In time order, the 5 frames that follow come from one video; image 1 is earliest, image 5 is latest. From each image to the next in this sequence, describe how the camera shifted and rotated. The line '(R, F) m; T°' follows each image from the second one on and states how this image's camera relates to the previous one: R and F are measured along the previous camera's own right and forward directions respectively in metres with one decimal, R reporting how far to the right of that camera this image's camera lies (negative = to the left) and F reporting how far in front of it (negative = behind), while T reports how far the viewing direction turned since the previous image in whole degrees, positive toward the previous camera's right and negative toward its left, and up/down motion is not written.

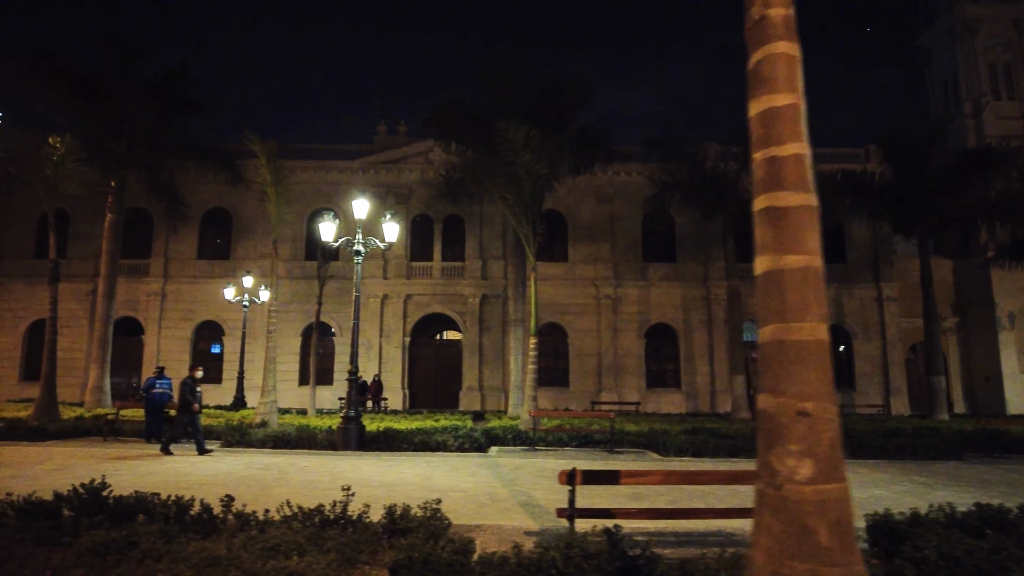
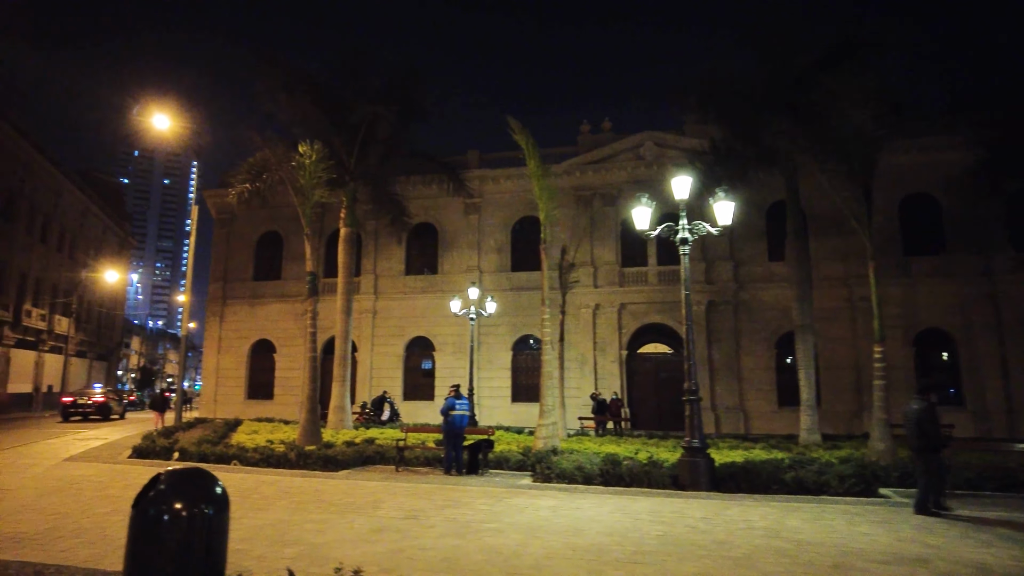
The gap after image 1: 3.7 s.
(-3.4, +2.2) m; -12°
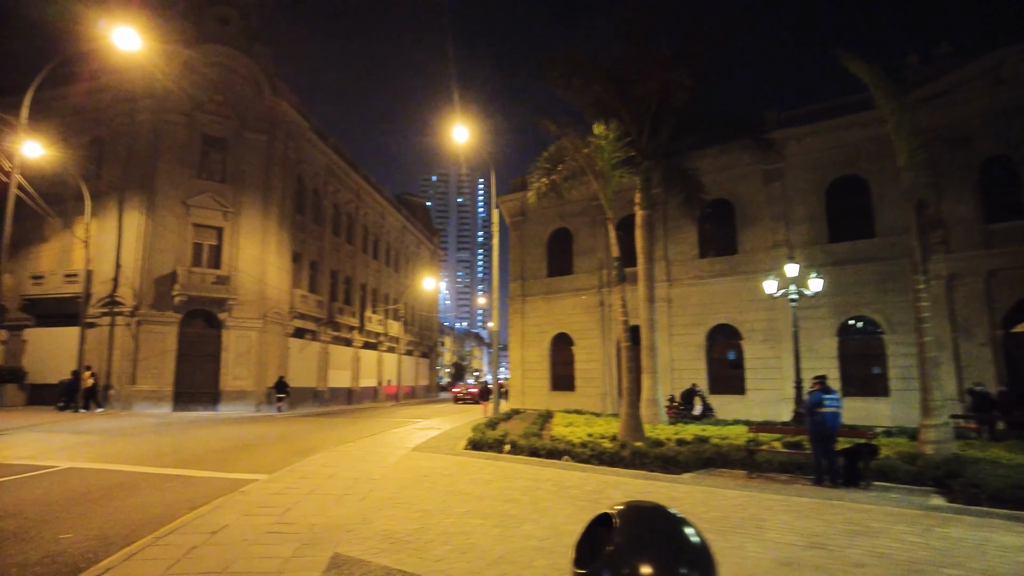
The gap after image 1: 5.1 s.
(-1.1, +1.2) m; -24°
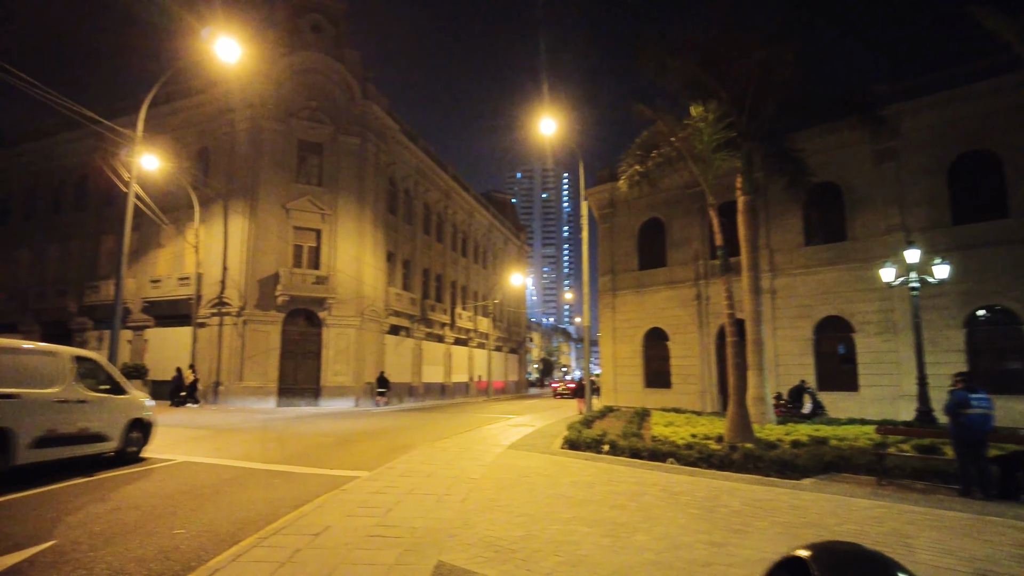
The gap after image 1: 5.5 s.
(-0.2, +0.4) m; -7°
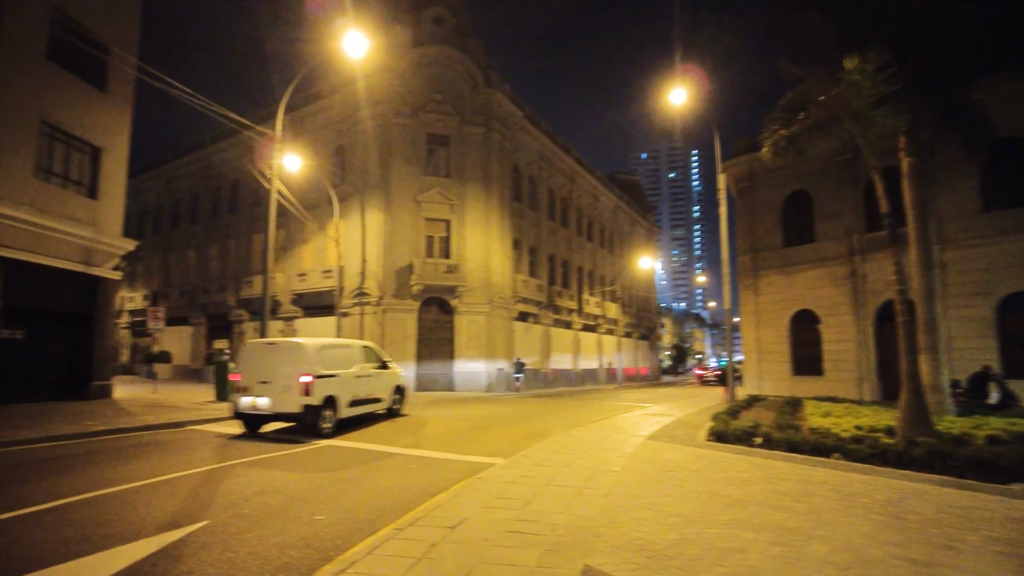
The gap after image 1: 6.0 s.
(-0.1, +0.5) m; -11°
